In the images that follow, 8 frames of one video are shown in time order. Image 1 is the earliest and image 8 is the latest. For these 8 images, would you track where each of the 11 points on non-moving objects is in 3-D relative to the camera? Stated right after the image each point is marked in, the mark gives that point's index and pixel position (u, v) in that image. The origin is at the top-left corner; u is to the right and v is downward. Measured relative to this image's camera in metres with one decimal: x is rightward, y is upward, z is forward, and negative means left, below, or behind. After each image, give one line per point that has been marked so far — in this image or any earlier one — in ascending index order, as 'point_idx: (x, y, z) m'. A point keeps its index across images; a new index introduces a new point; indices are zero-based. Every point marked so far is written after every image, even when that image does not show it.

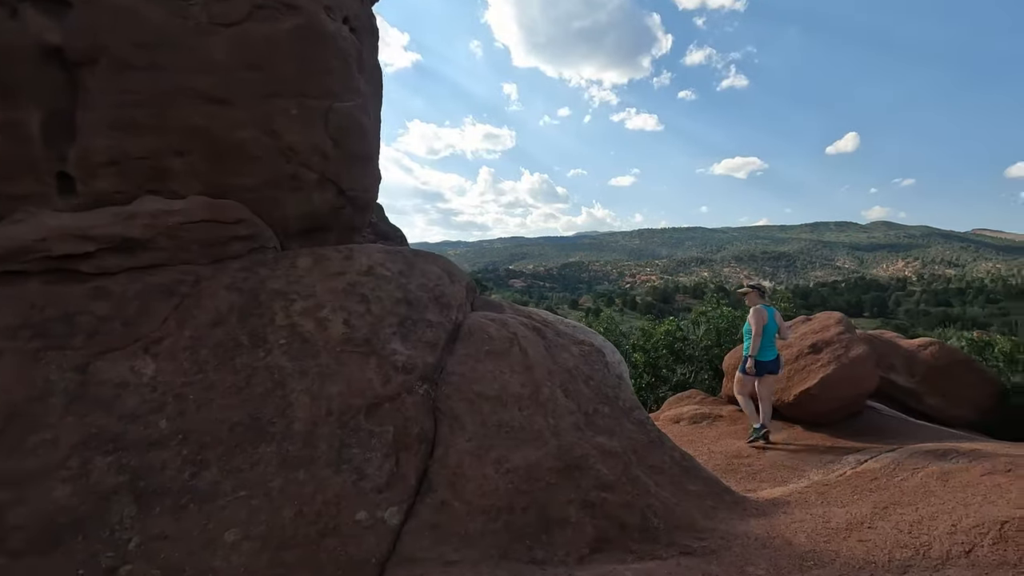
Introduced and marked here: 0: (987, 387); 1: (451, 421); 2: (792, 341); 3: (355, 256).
0: (+6.1, -1.3, +6.9) m
1: (-0.4, -0.9, +3.5) m
2: (+3.2, -0.6, +6.1) m
3: (-1.3, +0.3, +4.3) m
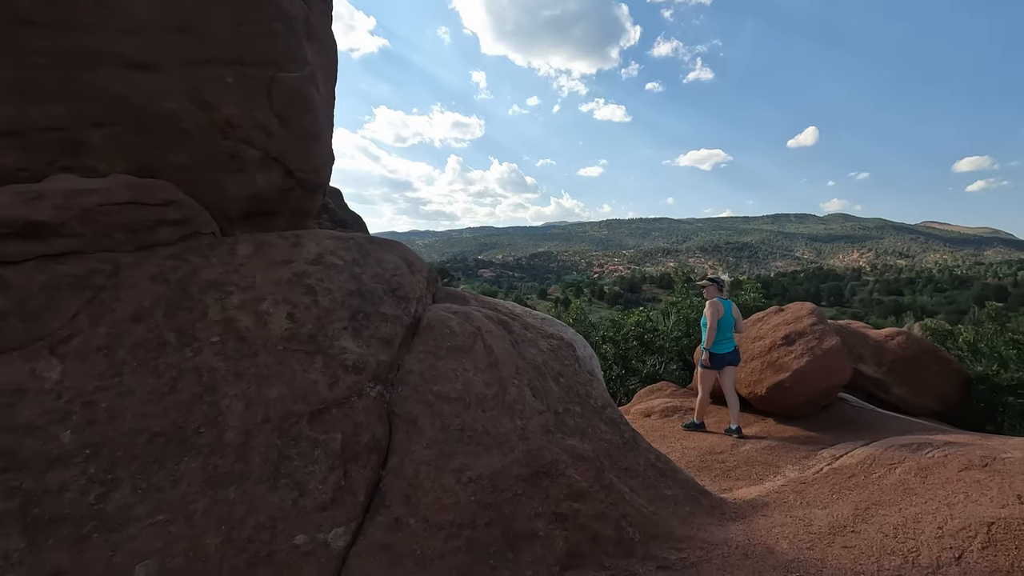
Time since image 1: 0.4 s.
0: (+5.7, -1.2, +6.9) m
1: (-0.6, -0.8, +3.1) m
2: (+2.9, -0.5, +6.0) m
3: (-1.5, +0.3, +3.9) m
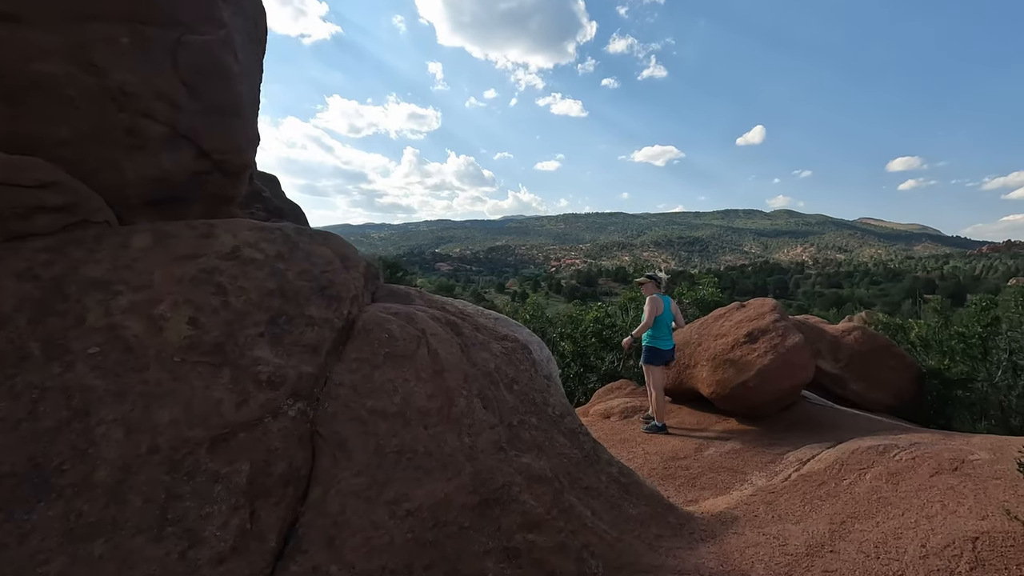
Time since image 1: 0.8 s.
0: (+5.1, -1.1, +6.9) m
1: (-0.9, -0.8, +2.7) m
2: (+2.3, -0.5, +5.8) m
3: (-1.8, +0.3, +3.3) m
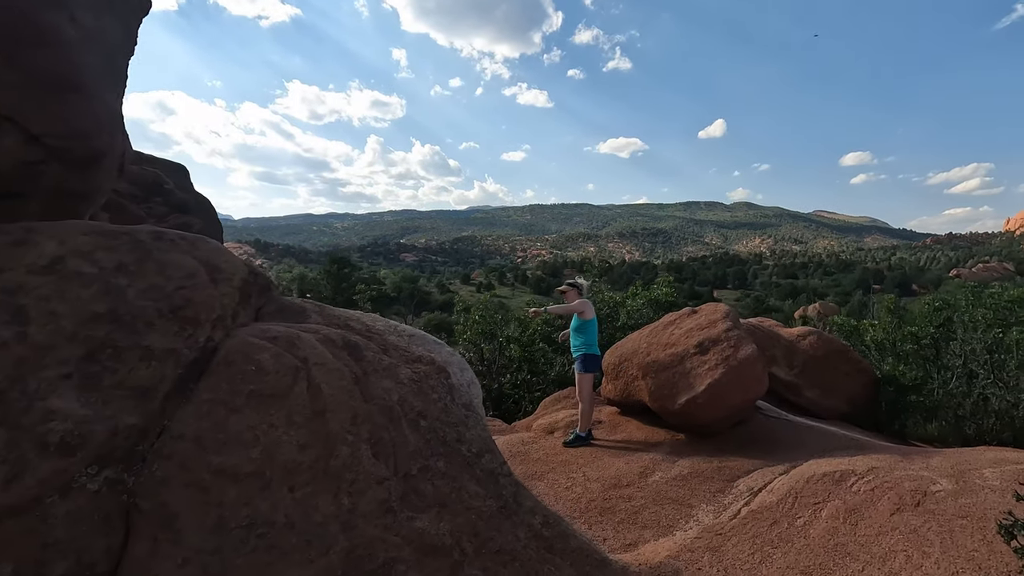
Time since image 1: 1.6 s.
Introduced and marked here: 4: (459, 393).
0: (+4.3, -1.1, +6.7) m
1: (-1.4, -0.9, +2.0) m
2: (+1.7, -0.5, +5.4) m
3: (-2.4, +0.2, +2.6) m
4: (-0.3, -0.7, +3.5) m
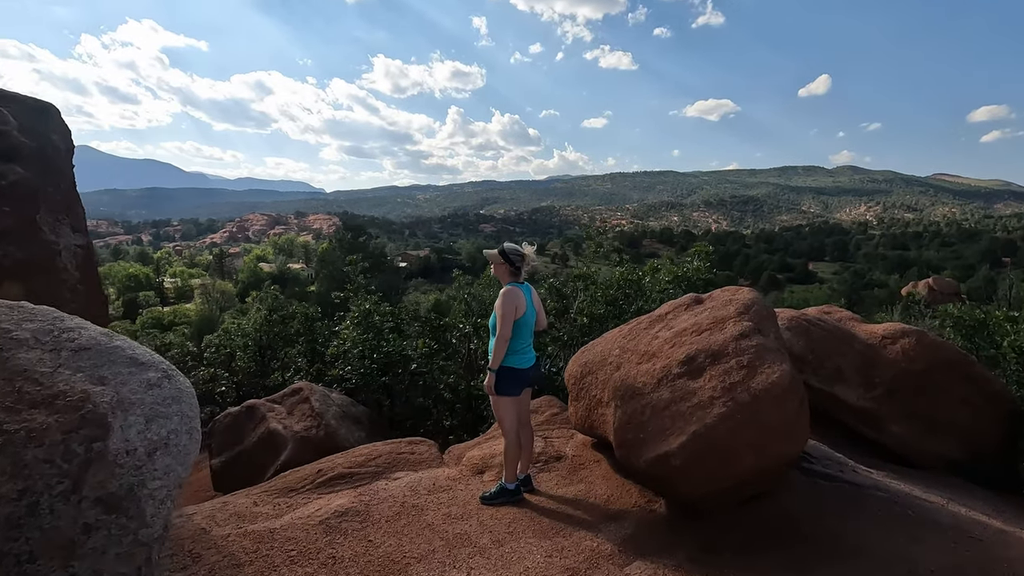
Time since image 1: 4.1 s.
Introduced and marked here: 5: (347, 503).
0: (+3.8, -0.9, +4.2) m
1: (-2.6, -0.9, +0.5) m
2: (+0.9, -0.4, +3.3) m
3: (-3.5, +0.3, +1.1) m
4: (-1.3, -0.6, +1.7) m
5: (-1.1, -1.5, +3.7) m
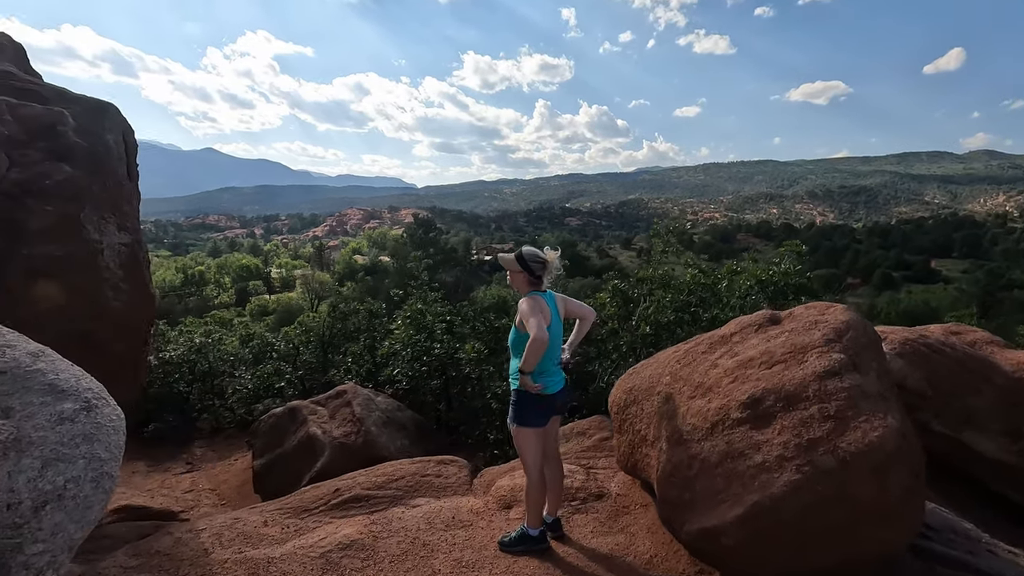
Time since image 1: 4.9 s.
0: (+4.0, -1.0, +3.1) m
1: (-2.9, -1.0, +0.4) m
2: (+1.0, -0.5, +2.6) m
3: (-3.7, +0.3, +1.1) m
4: (-1.5, -0.7, +1.4) m
5: (-1.0, -1.5, +3.3) m
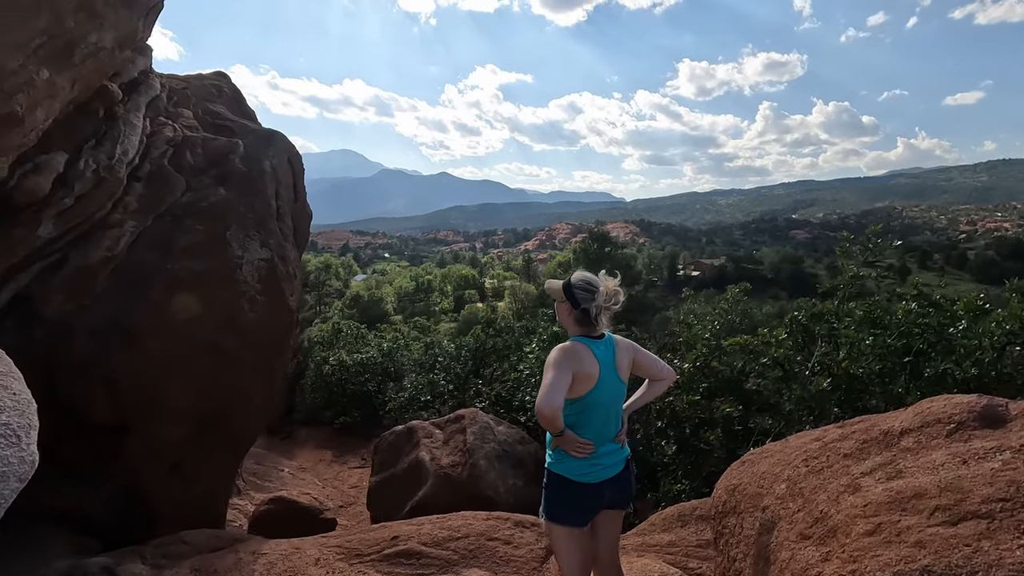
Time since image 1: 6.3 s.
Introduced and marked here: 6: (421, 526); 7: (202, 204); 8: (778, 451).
0: (+3.8, -1.3, +0.8) m
1: (-3.5, -1.0, +0.8) m
2: (+0.9, -0.6, +1.5) m
3: (-3.9, +0.3, +1.8) m
4: (-1.8, -0.7, +1.3) m
5: (-0.7, -1.7, +2.9) m
6: (-0.6, -1.6, +3.6) m
7: (-2.8, +0.8, +4.9) m
8: (+1.1, -0.7, +2.2) m
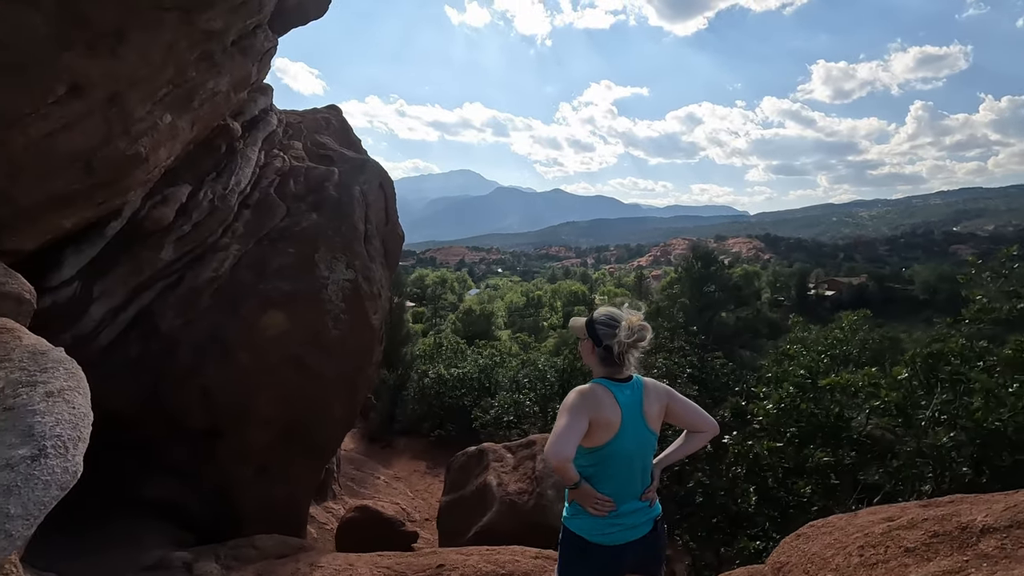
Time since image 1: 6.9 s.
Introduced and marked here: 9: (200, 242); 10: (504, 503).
0: (+3.5, -1.5, -0.1) m
1: (-3.7, -1.0, +1.4) m
2: (+0.8, -0.8, +1.1) m
3: (-3.8, +0.2, +2.5) m
4: (-1.9, -0.8, +1.5) m
5: (-0.5, -1.8, +2.8) m
6: (-0.3, -1.8, +3.5) m
7: (-2.1, +0.6, +5.3) m
8: (+1.1, -0.8, +1.8) m
9: (-2.9, +0.4, +4.9) m
10: (-0.1, -1.9, +4.8) m
